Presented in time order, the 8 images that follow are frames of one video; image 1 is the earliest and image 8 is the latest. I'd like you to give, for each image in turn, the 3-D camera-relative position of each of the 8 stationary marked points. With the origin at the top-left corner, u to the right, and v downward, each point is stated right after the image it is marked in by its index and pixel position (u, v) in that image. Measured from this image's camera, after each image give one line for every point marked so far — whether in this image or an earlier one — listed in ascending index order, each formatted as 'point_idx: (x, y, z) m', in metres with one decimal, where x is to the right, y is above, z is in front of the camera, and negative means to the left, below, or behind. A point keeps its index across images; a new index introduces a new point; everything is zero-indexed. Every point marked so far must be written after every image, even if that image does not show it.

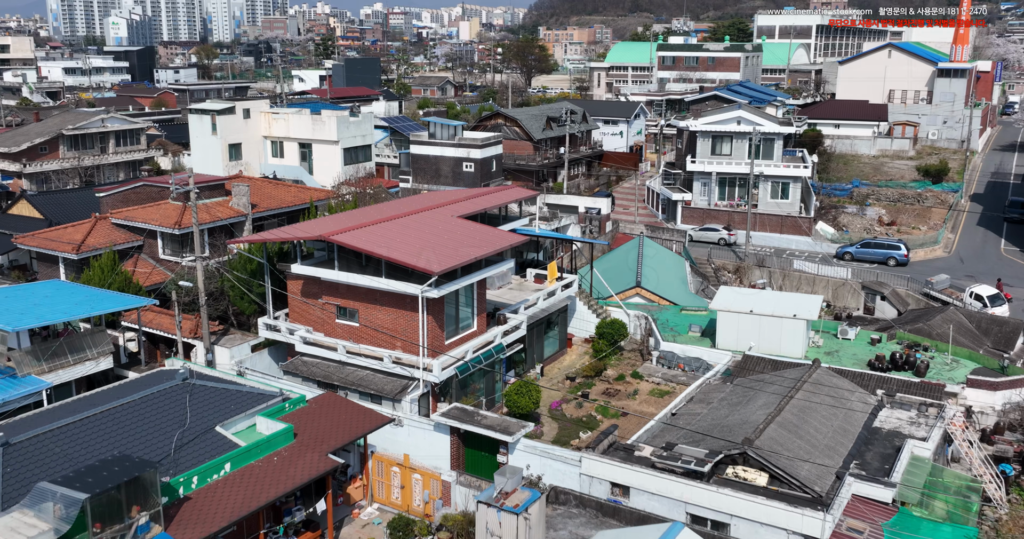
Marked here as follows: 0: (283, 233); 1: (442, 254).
0: (-4.7, +0.7, +19.2) m
1: (-1.4, +0.3, +18.1) m
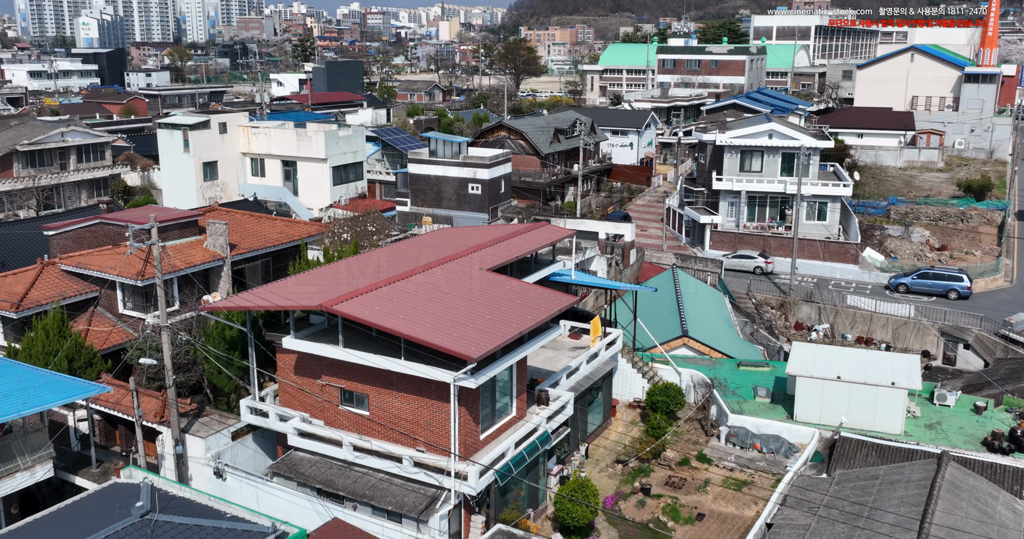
0: (-3.9, -0.5, +15.1) m
1: (-0.5, -0.9, +14.1) m
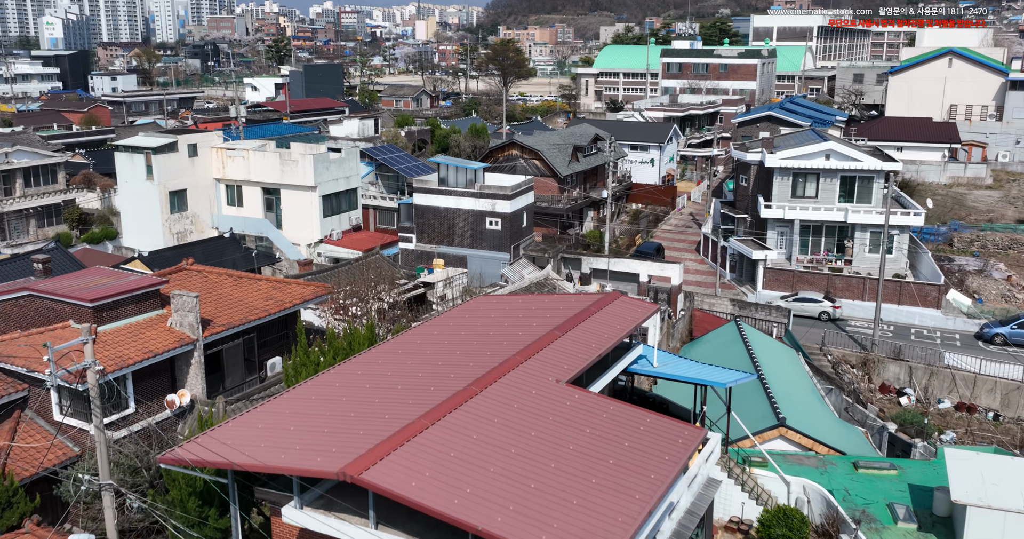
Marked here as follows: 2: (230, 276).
0: (-2.7, -2.0, +10.1) m
1: (+0.7, -2.4, +9.1) m
2: (-5.6, -0.1, +18.6) m
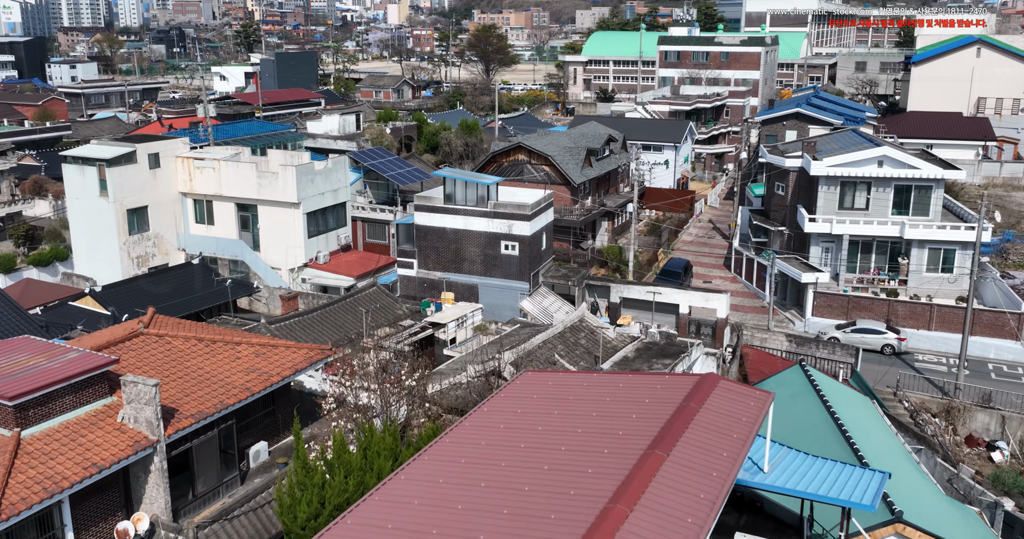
0: (-1.7, -3.1, +6.2) m
1: (+1.8, -3.5, +5.3) m
2: (-4.9, -1.1, +14.6) m
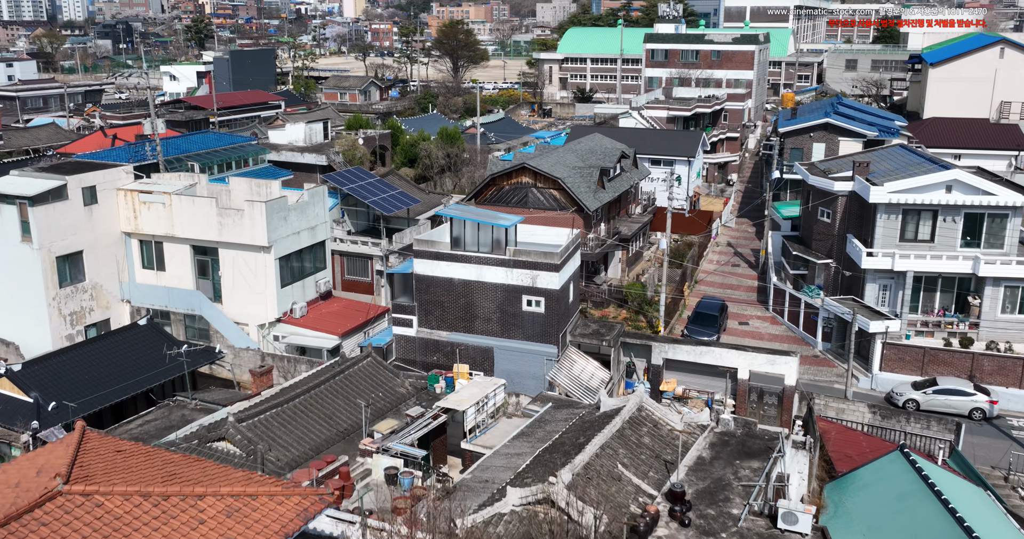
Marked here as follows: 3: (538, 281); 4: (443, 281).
0: (-0.4, -4.5, +1.9) m
1: (+3.1, -4.8, +1.2) m
2: (-4.0, -2.5, +10.1) m
3: (+0.5, -0.2, +18.9) m
4: (-1.5, -0.2, +19.6) m
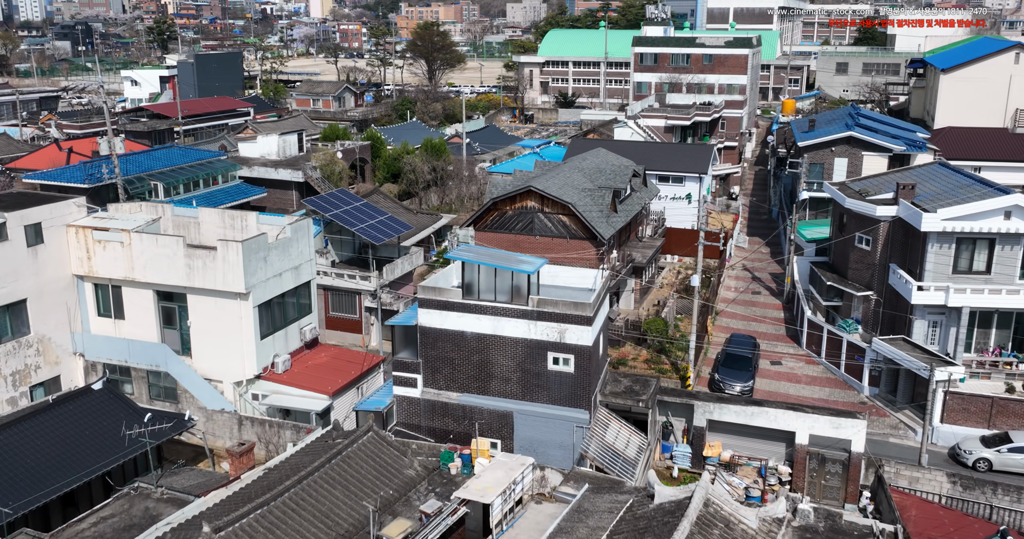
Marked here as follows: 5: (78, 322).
0: (+0.7, -5.4, -0.9) m
1: (+4.2, -5.7, -1.5) m
2: (-3.2, -3.5, +7.2) m
3: (+0.9, -1.2, +16.1) m
4: (-1.1, -1.2, +16.8) m
5: (-9.1, -1.1, +19.5) m
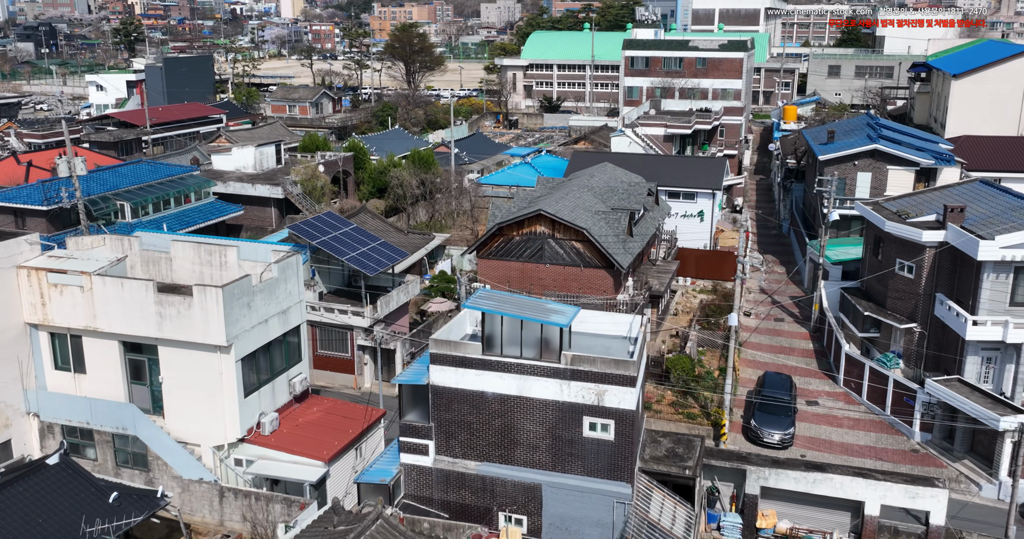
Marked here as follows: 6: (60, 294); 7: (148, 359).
0: (+1.6, -6.2, -3.2) m
1: (+5.2, -6.4, -3.7) m
2: (-2.5, -4.3, +4.8) m
3: (+1.4, -1.9, +13.8) m
4: (-0.6, -1.9, +14.4) m
5: (-8.7, -1.9, +16.9) m
6: (-7.9, -0.4, +16.3) m
7: (-6.4, -1.6, +16.3) m
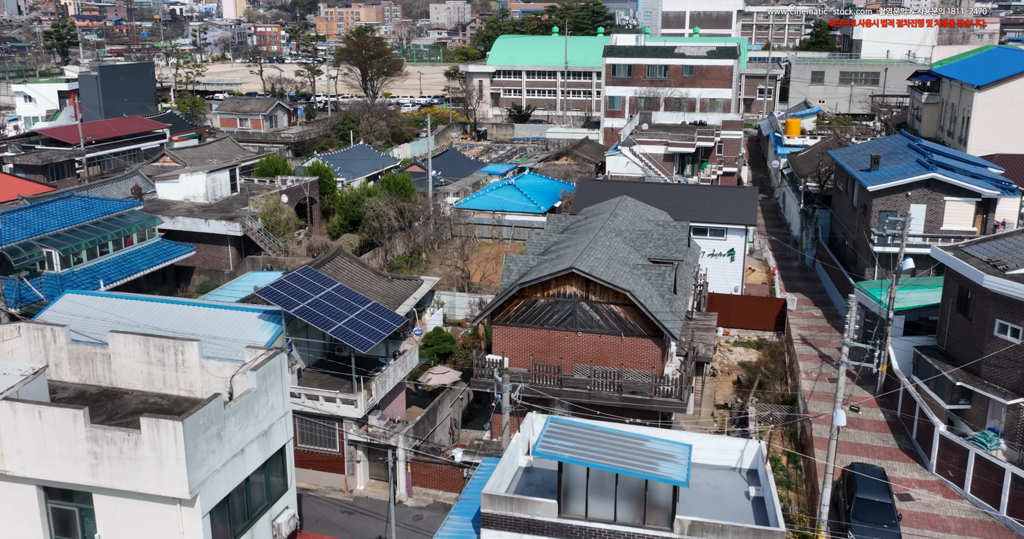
0: (+3.6, -7.5, -7.2) m
1: (+7.2, -7.7, -7.4) m
2: (-1.0, -5.7, +0.6) m
3: (+2.4, -3.3, +9.8) m
4: (+0.3, -3.3, +10.3) m
5: (-7.9, -3.4, +12.3) m
6: (-7.0, -1.9, +11.7) m
7: (-5.5, -3.0, +11.8) m
